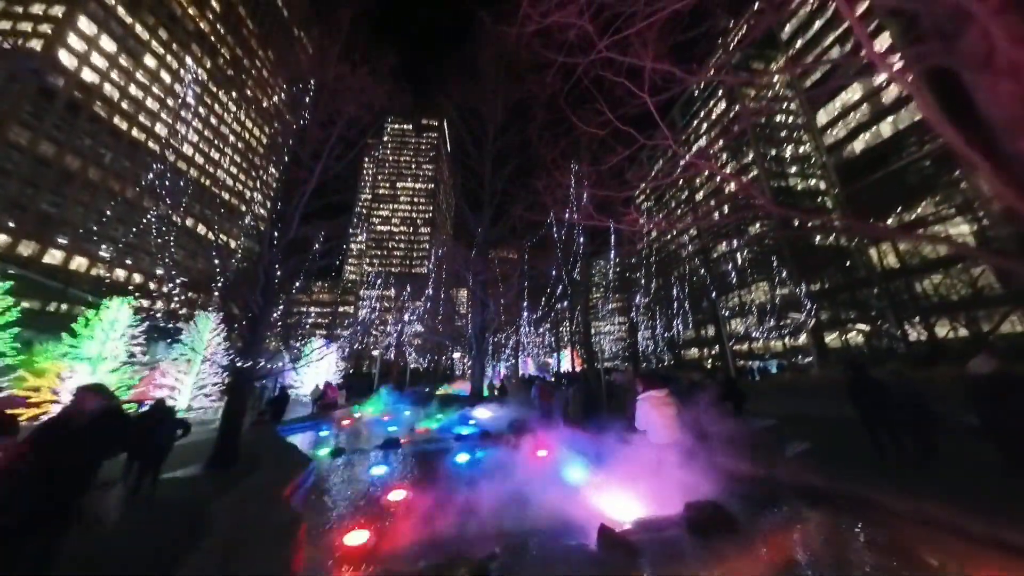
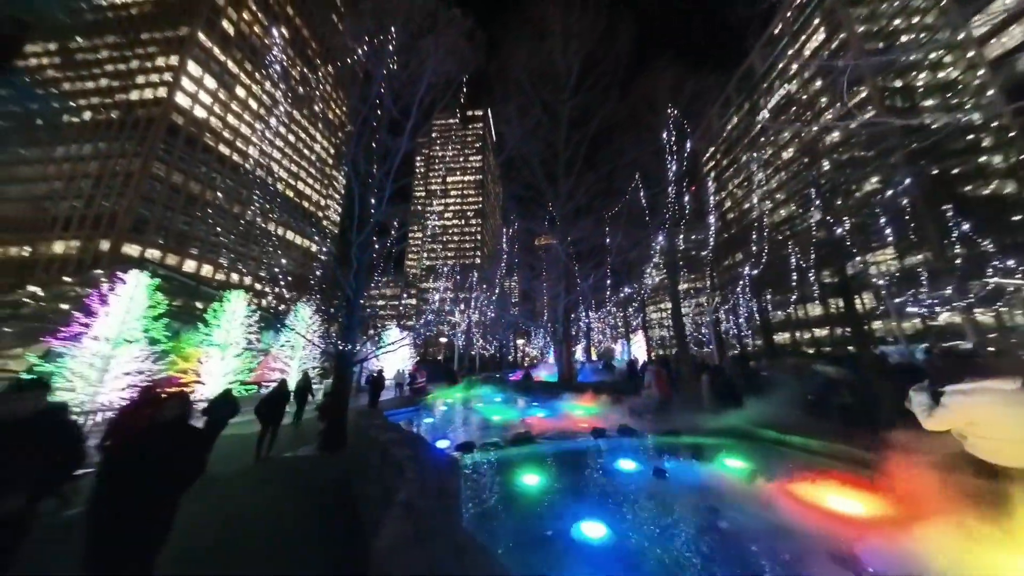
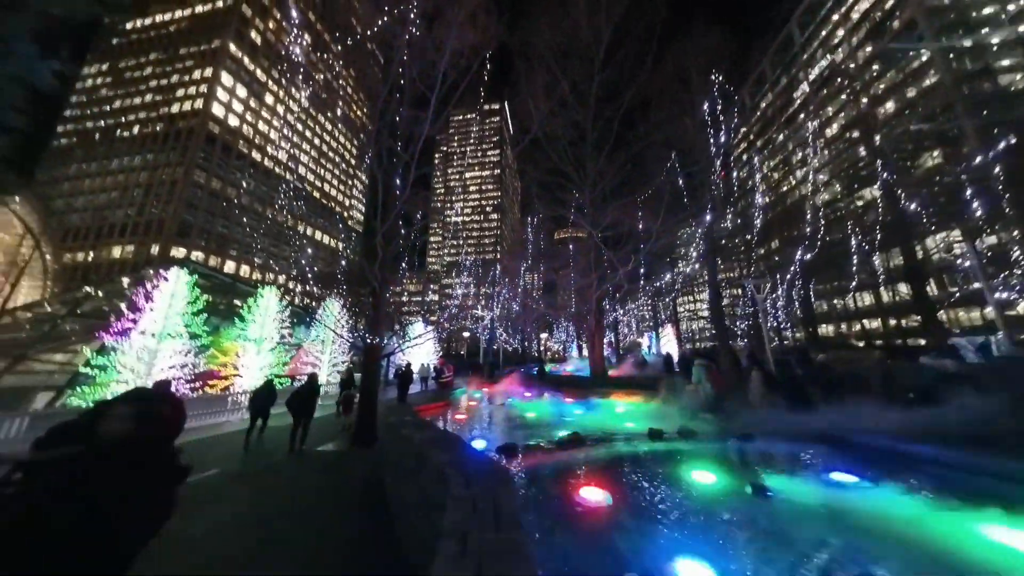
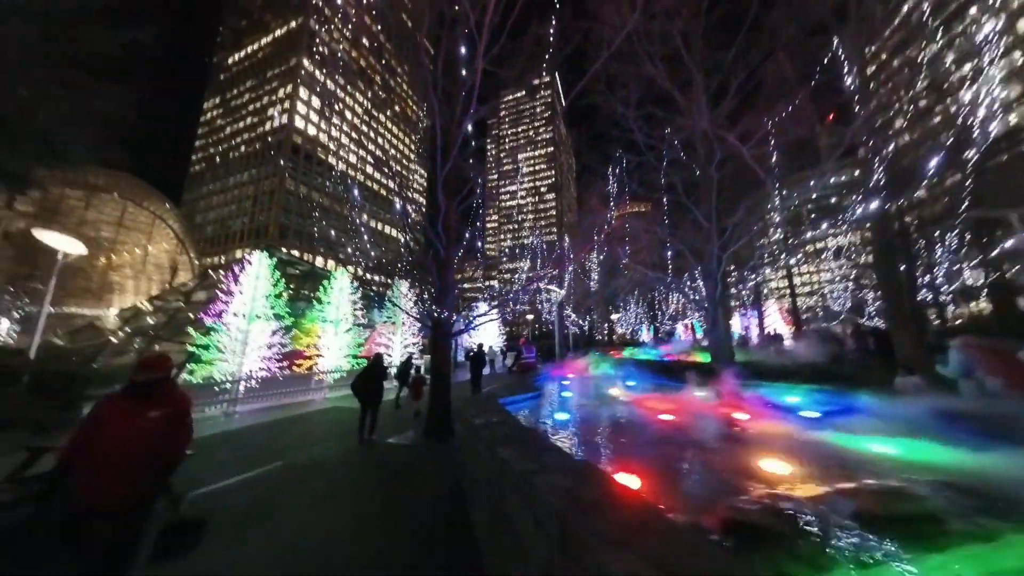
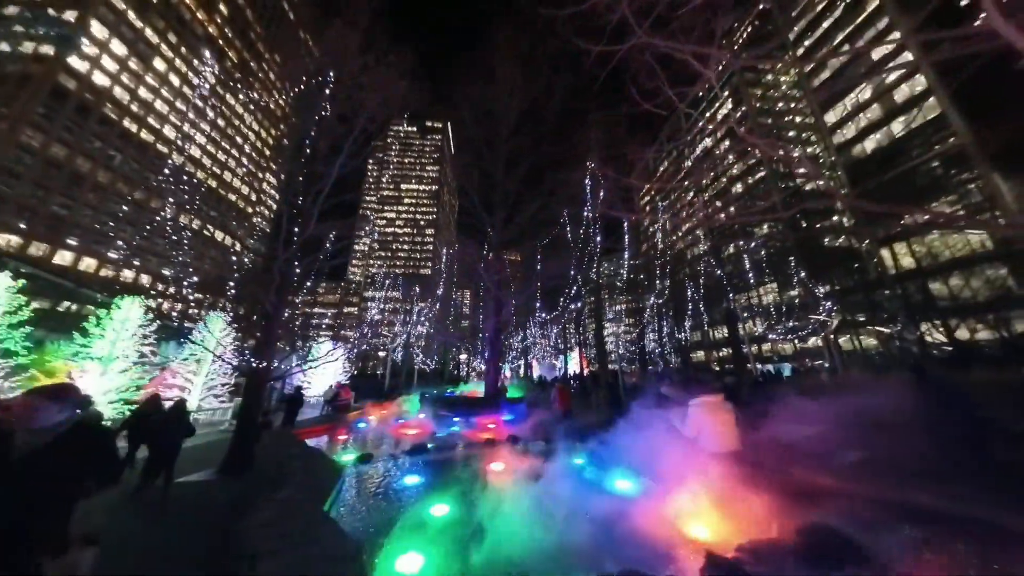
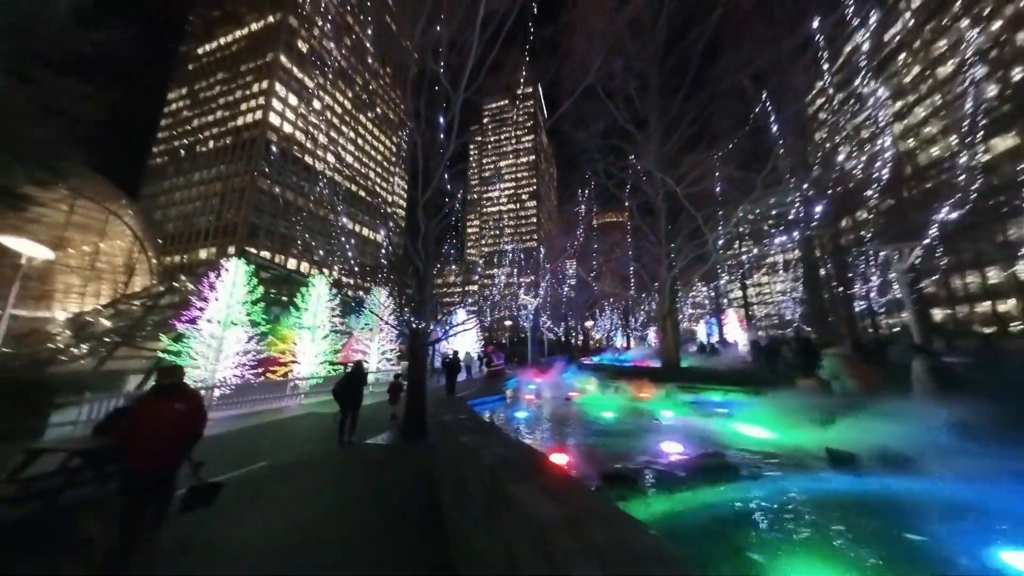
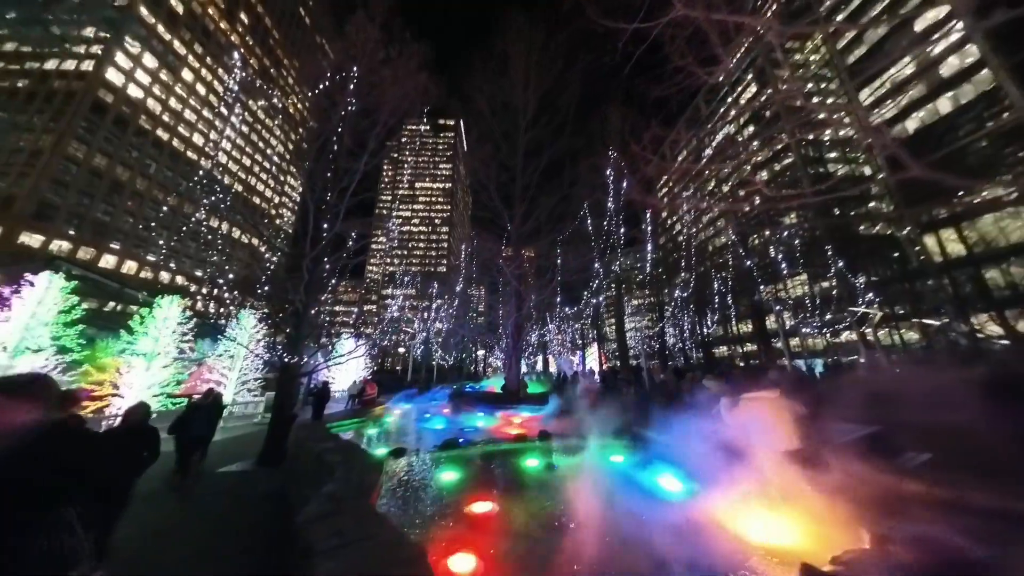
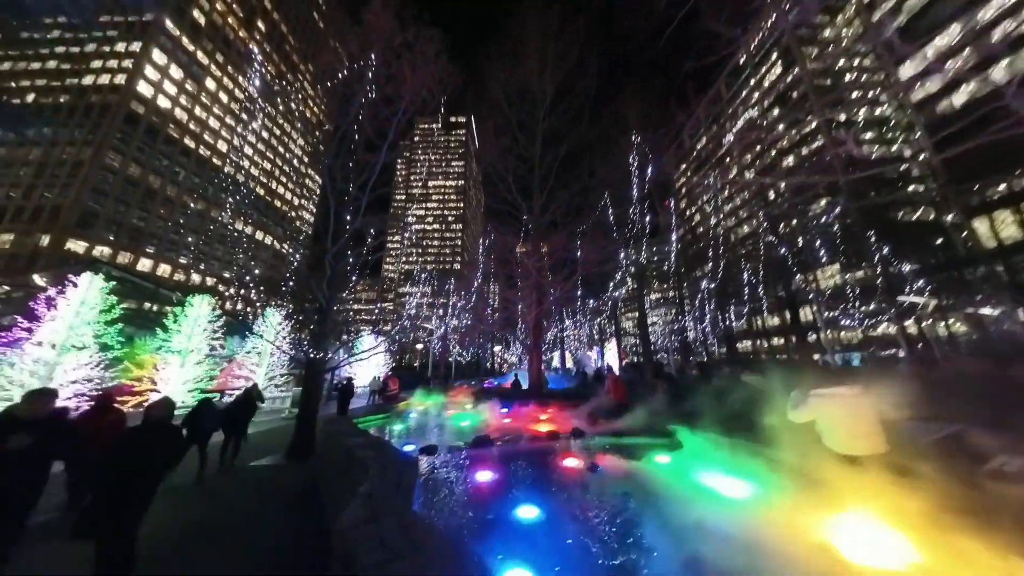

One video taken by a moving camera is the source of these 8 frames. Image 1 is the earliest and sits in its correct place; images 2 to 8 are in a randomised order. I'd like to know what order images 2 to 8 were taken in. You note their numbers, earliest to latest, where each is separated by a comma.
5, 7, 8, 2, 3, 6, 4
